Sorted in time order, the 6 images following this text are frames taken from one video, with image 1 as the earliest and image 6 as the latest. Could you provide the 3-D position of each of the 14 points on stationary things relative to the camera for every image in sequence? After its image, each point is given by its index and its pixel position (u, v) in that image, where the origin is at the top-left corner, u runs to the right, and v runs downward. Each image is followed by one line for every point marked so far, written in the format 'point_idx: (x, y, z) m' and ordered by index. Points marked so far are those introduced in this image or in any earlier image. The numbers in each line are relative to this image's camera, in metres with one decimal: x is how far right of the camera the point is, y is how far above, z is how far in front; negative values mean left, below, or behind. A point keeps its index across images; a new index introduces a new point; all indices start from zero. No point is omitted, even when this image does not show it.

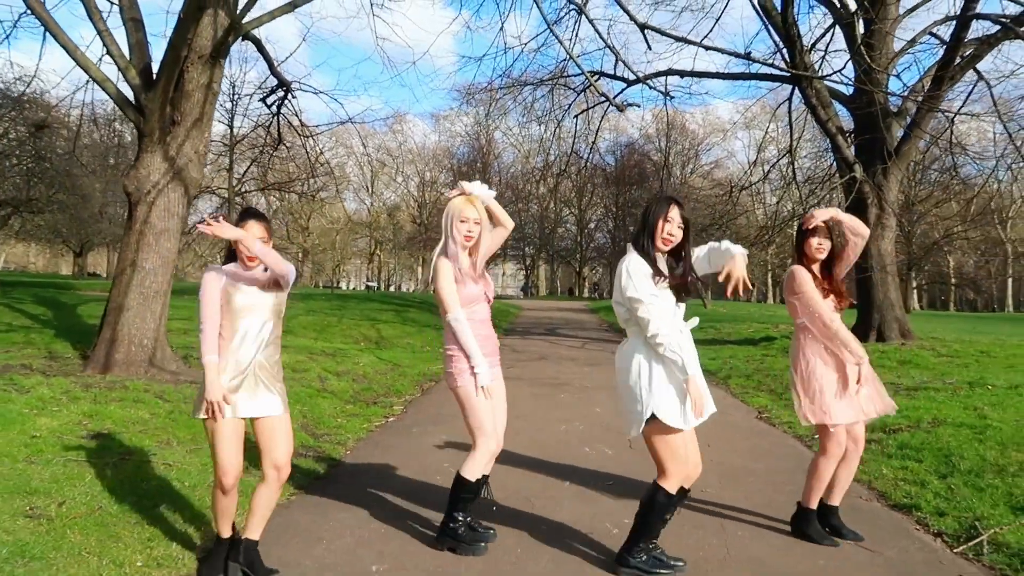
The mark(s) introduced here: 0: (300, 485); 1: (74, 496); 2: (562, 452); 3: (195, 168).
0: (-1.5, -1.4, +5.4) m
1: (-2.6, -1.2, +4.4) m
2: (+0.5, -1.5, +6.7) m
3: (-3.6, +1.4, +8.6) m
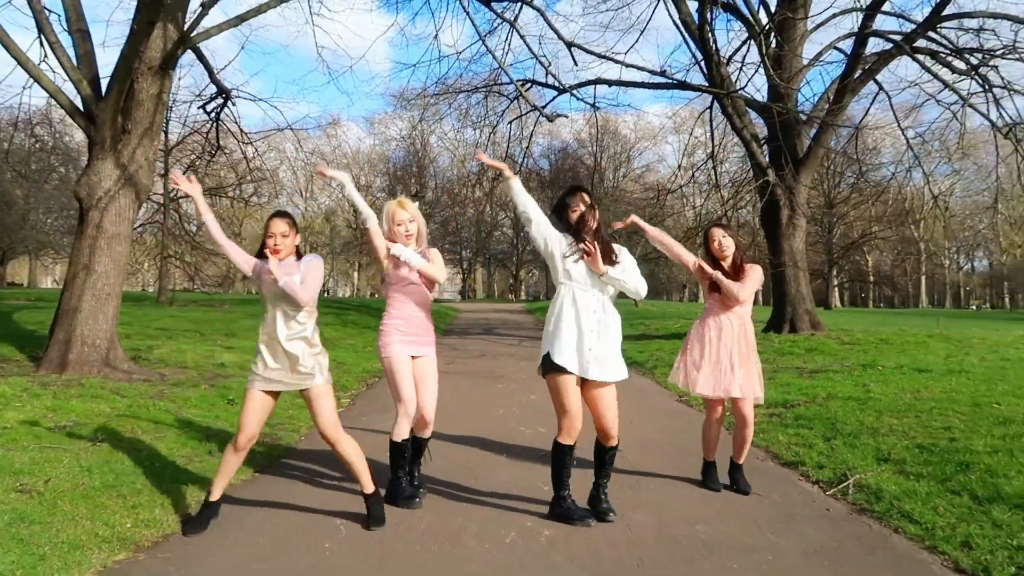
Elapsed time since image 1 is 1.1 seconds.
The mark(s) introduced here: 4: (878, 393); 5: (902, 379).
0: (-1.9, -1.4, +5.9) m
1: (-2.9, -1.2, +4.8) m
2: (-0.1, -1.4, +7.4) m
3: (-4.3, +1.3, +9.0) m
4: (+3.6, -1.0, +7.6) m
5: (+4.3, -1.0, +8.5) m
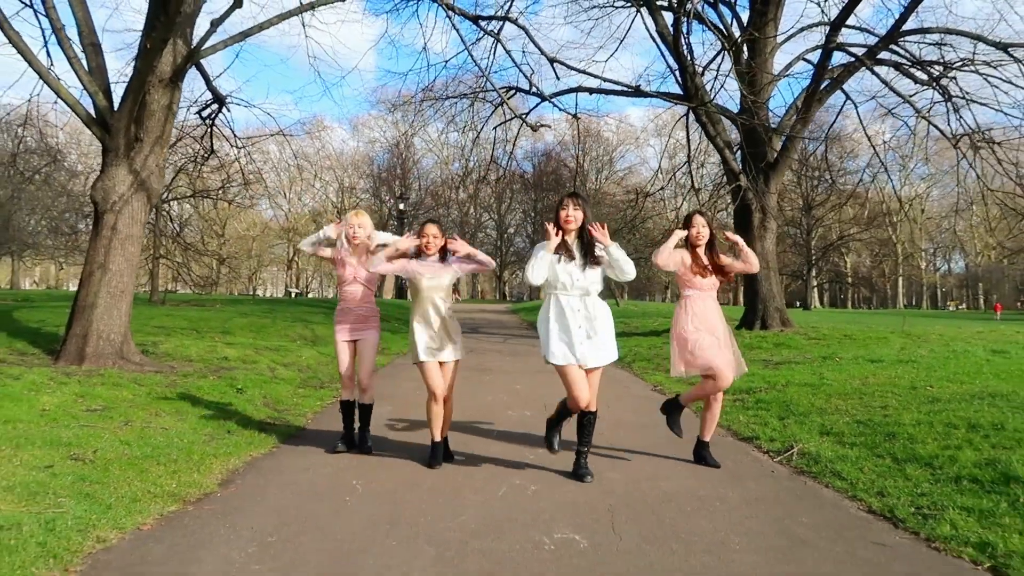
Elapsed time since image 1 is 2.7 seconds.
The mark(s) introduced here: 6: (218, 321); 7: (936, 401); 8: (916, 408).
0: (-2.0, -1.3, +6.5) m
1: (-3.0, -1.2, +5.5) m
2: (-0.2, -1.4, +8.1) m
3: (-4.5, +1.4, +9.6) m
4: (+3.5, -1.0, +8.3) m
5: (+4.2, -1.0, +9.3) m
6: (-7.1, -0.8, +18.3) m
7: (+3.6, -1.0, +6.4) m
8: (+3.3, -1.0, +6.2) m
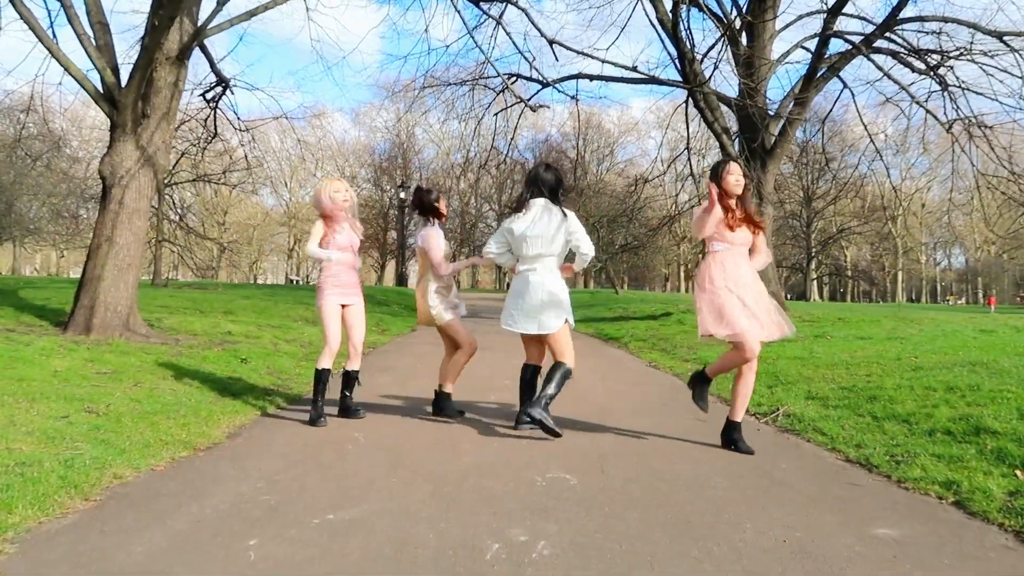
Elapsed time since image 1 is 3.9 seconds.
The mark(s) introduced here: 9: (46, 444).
0: (-2.1, -1.0, +6.8) m
1: (-3.0, -0.9, +5.7) m
2: (-0.3, -1.1, +8.3) m
3: (-4.5, +1.7, +9.8) m
4: (+3.5, -0.7, +8.6) m
5: (+4.2, -0.7, +9.5) m
6: (-7.1, -0.3, +18.5) m
7: (+3.5, -0.7, +6.6) m
8: (+3.3, -0.7, +6.5) m
9: (-2.7, -0.9, +4.4) m
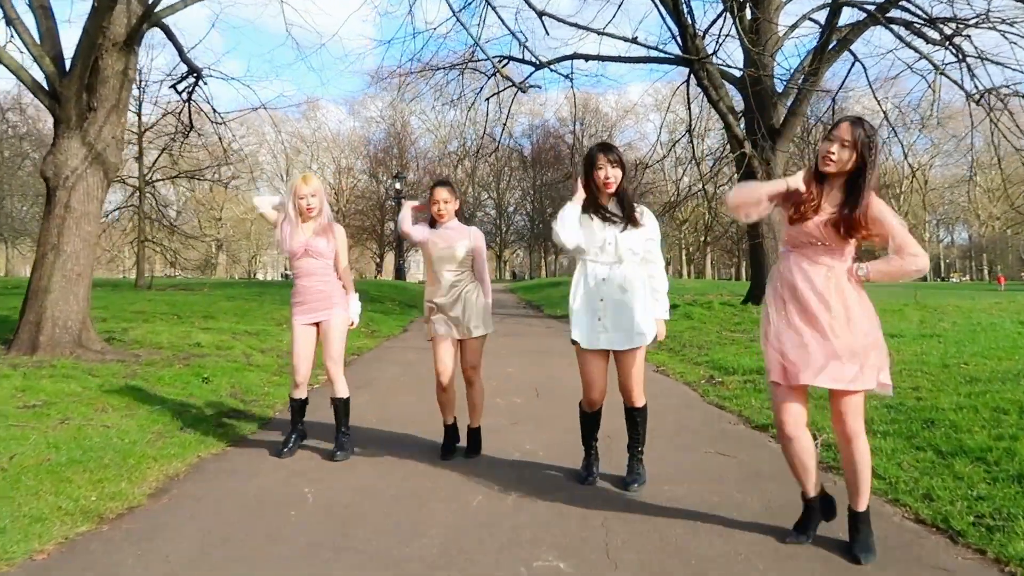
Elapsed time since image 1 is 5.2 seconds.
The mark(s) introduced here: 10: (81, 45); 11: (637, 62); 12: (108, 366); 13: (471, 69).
0: (-2.1, -1.2, +5.8) m
1: (-3.1, -1.0, +4.8) m
2: (-0.3, -1.1, +7.4) m
3: (-4.6, +1.6, +8.8) m
4: (+3.4, -0.7, +7.6) m
5: (+4.1, -0.6, +8.5) m
6: (-7.2, -0.4, +17.6) m
7: (+3.4, -0.7, +5.7) m
8: (+3.2, -0.7, +5.5) m
9: (-2.8, -1.1, +3.5) m
10: (-4.7, +2.7, +8.3) m
11: (+2.2, +3.9, +13.2) m
12: (-4.4, -0.8, +8.2) m
13: (-0.6, +3.3, +11.5) m
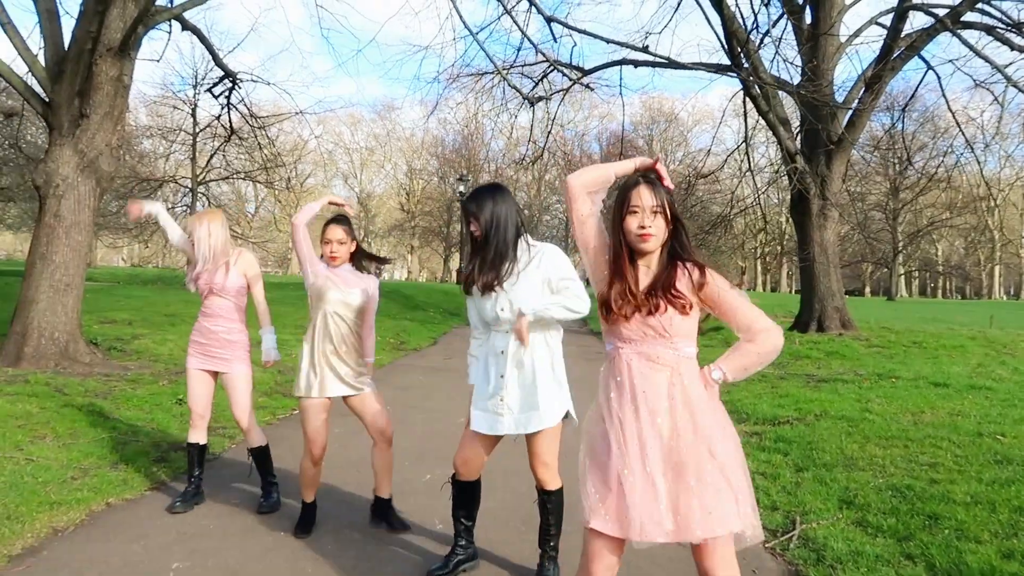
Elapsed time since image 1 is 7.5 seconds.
0: (-2.5, -1.4, +5.4) m
1: (-3.5, -1.2, +4.5) m
2: (-0.5, -1.4, +6.8) m
3: (-4.6, +1.4, +8.6) m
4: (+3.2, -1.1, +6.7) m
5: (+4.0, -1.1, +7.5) m
6: (-6.4, -0.5, +17.6) m
7: (+3.1, -1.1, +4.7) m
8: (+2.8, -1.1, +4.6) m
9: (-3.4, -1.3, +3.1) m
10: (-4.7, +2.5, +8.2) m
11: (+2.7, +3.6, +12.4) m
12: (-4.5, -1.0, +8.0) m
13: (-0.3, +3.1, +11.0) m
